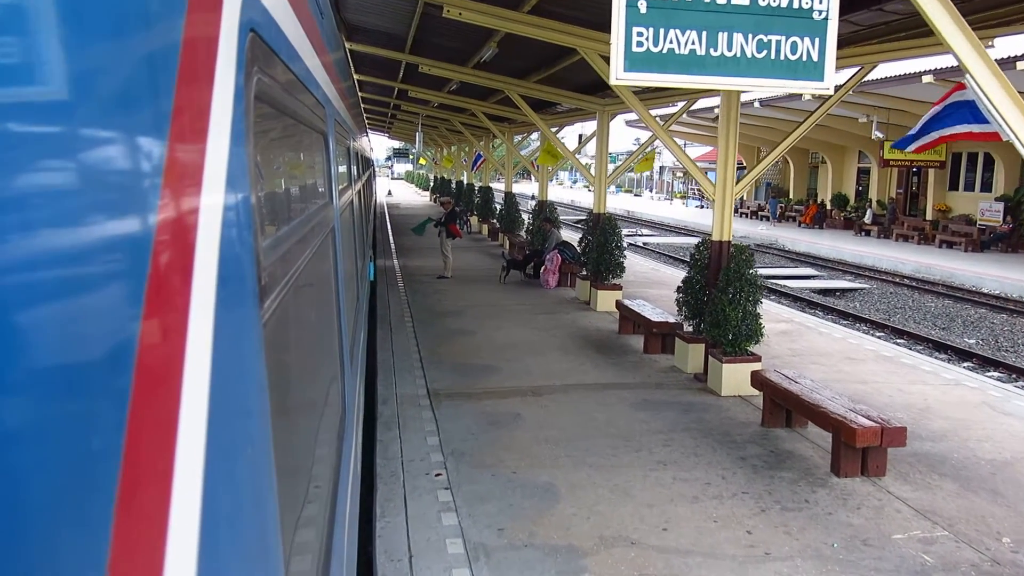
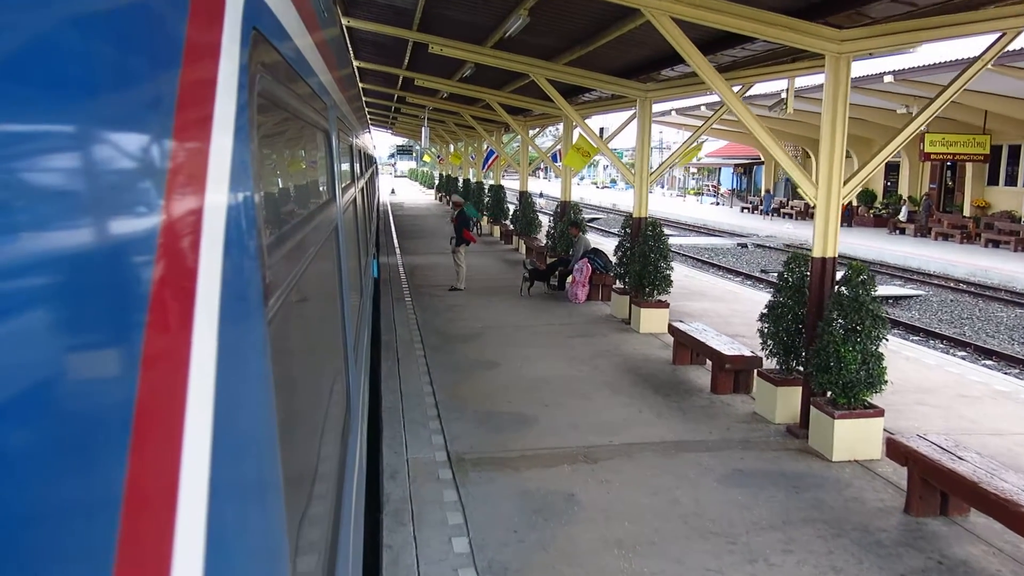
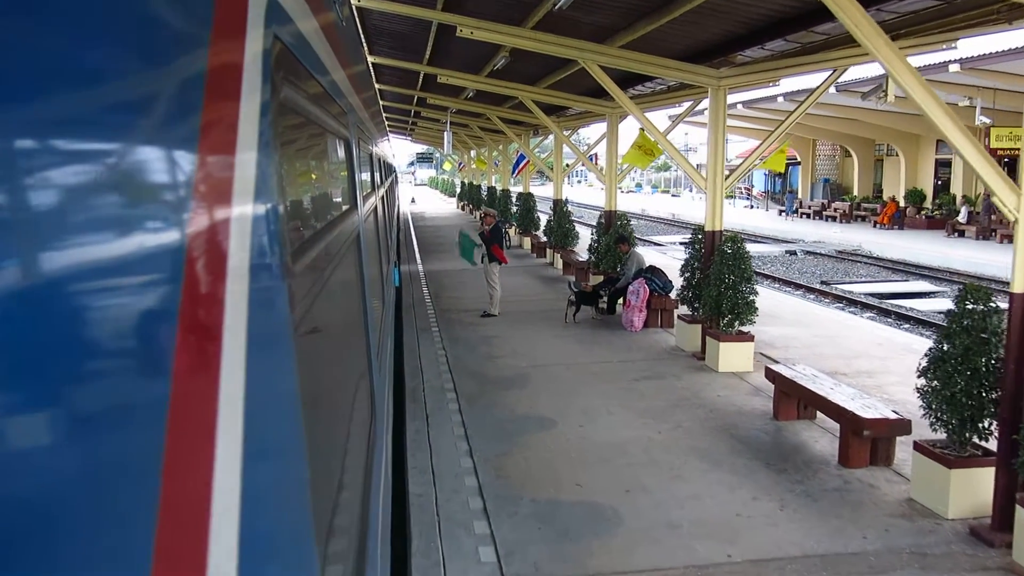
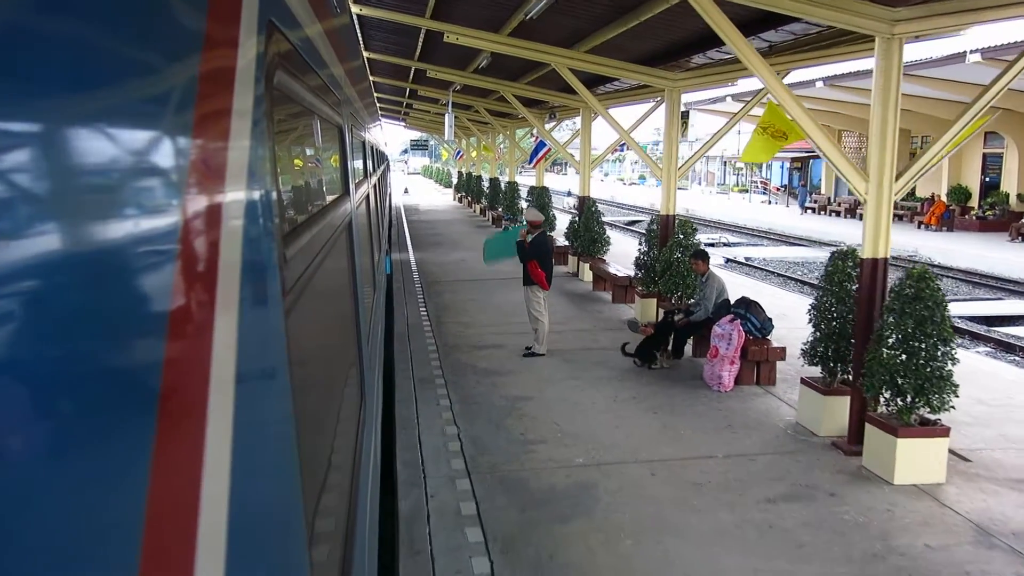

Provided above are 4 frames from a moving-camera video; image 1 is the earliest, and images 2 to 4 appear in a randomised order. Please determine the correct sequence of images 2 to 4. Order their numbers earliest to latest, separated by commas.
2, 3, 4
